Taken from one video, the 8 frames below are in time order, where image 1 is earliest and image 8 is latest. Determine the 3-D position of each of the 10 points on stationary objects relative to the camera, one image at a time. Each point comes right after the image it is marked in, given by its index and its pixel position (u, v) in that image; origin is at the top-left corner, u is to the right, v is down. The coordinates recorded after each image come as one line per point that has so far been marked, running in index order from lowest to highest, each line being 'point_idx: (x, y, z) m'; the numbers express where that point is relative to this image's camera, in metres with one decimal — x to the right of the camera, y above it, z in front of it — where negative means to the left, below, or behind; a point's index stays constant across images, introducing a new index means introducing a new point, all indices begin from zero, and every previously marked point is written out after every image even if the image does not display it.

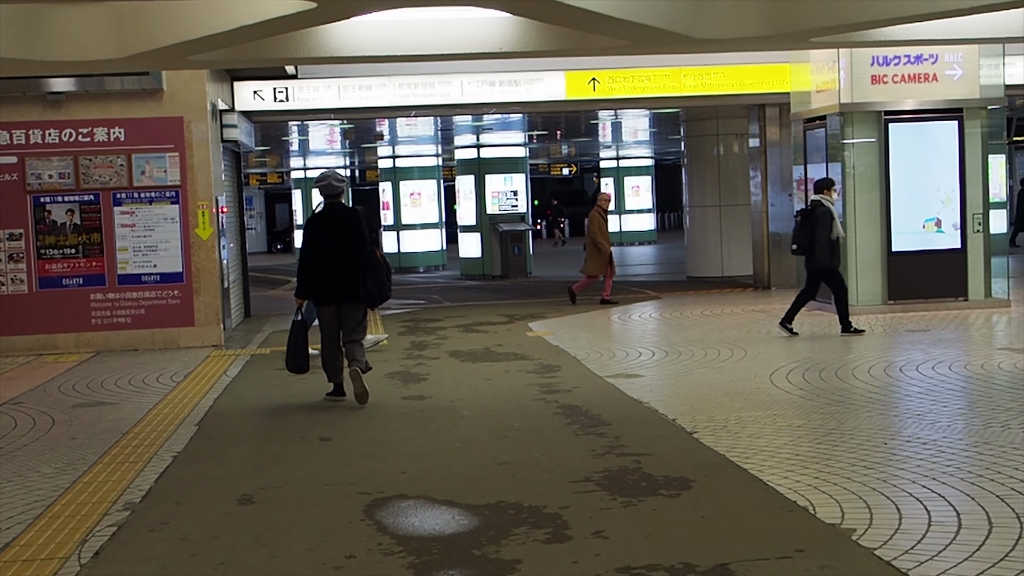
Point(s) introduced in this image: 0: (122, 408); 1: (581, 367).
0: (-2.2, -0.7, +8.7) m
1: (+0.4, -0.5, +9.8) m
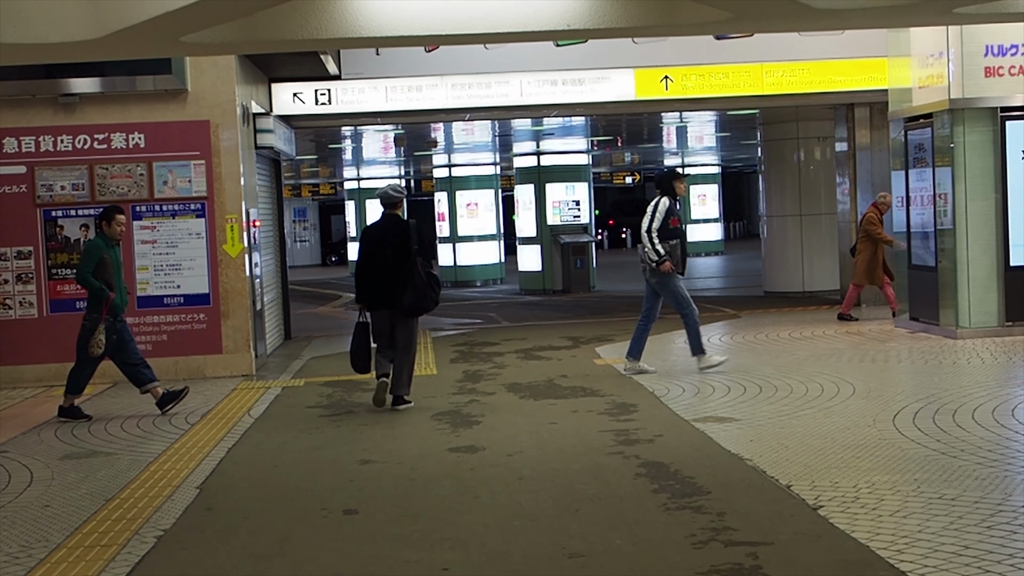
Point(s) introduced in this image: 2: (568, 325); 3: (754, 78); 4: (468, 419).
0: (-1.9, -0.8, +7.4) m
1: (+0.8, -0.7, +8.4) m
2: (+0.6, -0.4, +15.2) m
3: (+2.3, +2.0, +14.3) m
4: (-0.2, -0.7, +8.4) m
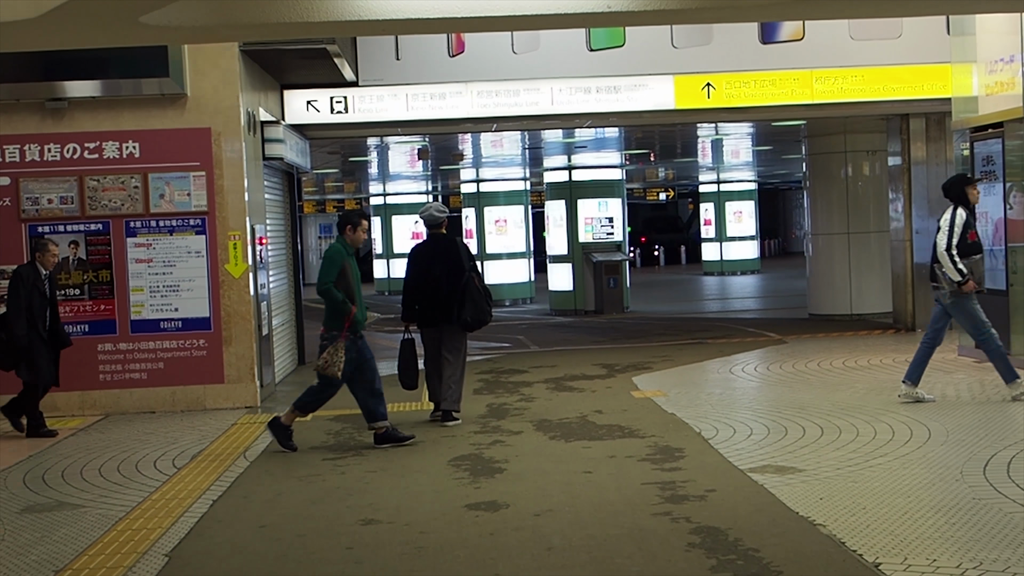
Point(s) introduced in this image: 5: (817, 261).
0: (-1.8, -0.9, +6.3) m
1: (+1.0, -0.8, +7.3) m
2: (+0.8, -0.6, +14.2) m
3: (+2.5, +1.7, +13.3) m
4: (-0.1, -0.8, +7.3) m
5: (+3.5, +0.3, +17.8) m
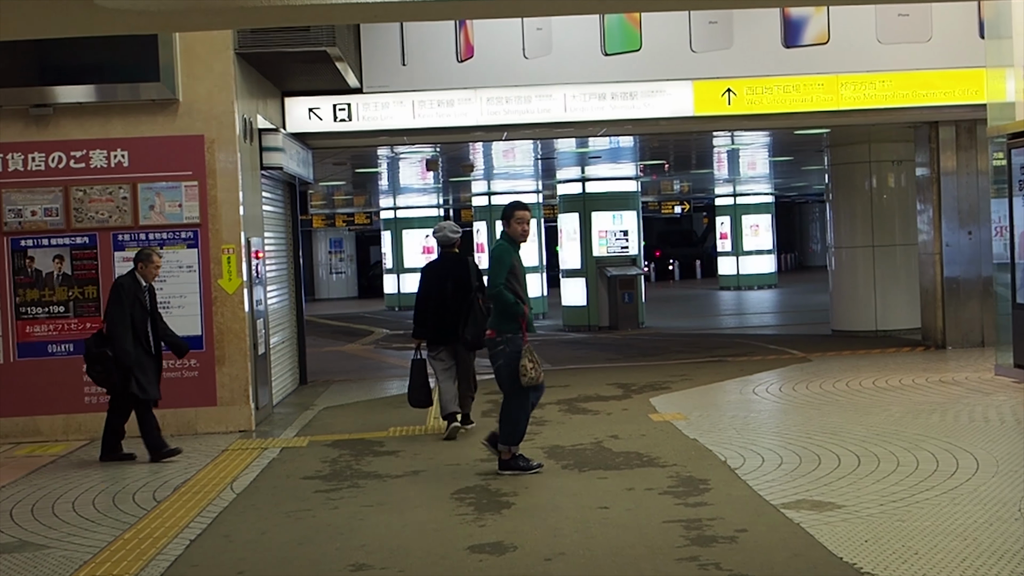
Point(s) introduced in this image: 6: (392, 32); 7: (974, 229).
0: (-1.7, -1.0, +5.7) m
1: (+1.0, -0.9, +6.7) m
2: (+0.9, -0.7, +13.6) m
3: (+2.6, +1.6, +12.7) m
4: (-0.1, -0.9, +6.7) m
5: (+3.7, +0.1, +17.1) m
6: (-1.0, +2.1, +12.3) m
7: (+4.3, +0.5, +14.2) m
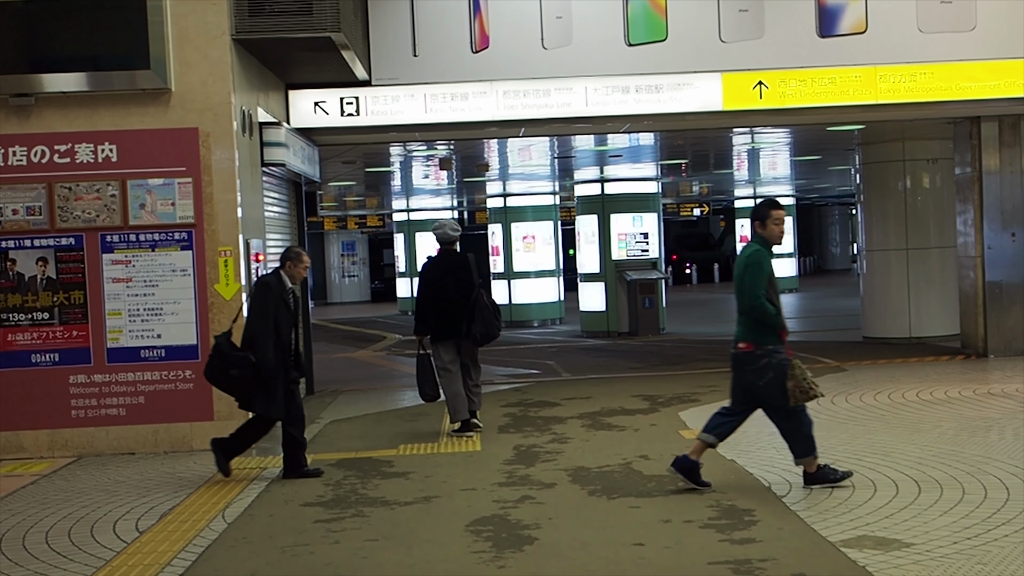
0: (-1.7, -1.0, +5.0) m
1: (+1.1, -0.9, +5.9) m
2: (+1.1, -0.8, +12.8) m
3: (+2.8, +1.6, +11.9) m
4: (0.0, -1.0, +6.0) m
5: (+3.9, +0.1, +16.4) m
6: (-0.8, +2.0, +11.6) m
7: (+4.4, +0.5, +13.4) m
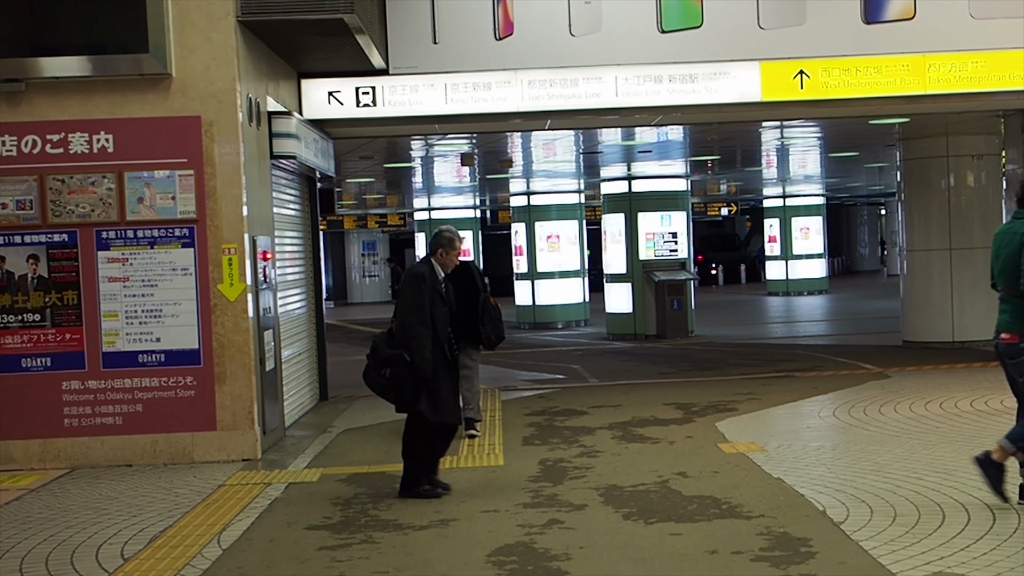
0: (-1.6, -1.0, +4.4) m
1: (+1.2, -0.9, +5.2) m
2: (+1.3, -0.8, +12.1) m
3: (+2.9, +1.6, +11.2) m
4: (+0.1, -1.0, +5.3) m
5: (+4.1, +0.1, +15.7) m
6: (-0.6, +2.0, +11.0) m
7: (+4.6, +0.5, +12.7) m
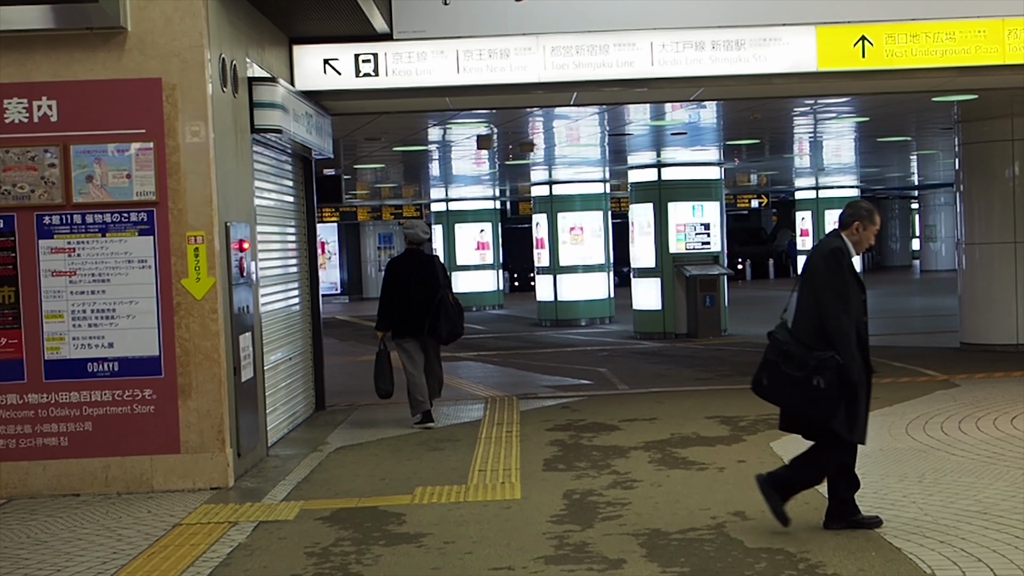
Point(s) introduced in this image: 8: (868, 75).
0: (-1.6, -1.0, +3.0) m
1: (+1.2, -0.9, +3.9) m
2: (+1.4, -0.7, +10.8) m
3: (+3.1, +1.6, +9.8) m
4: (+0.2, -1.0, +3.9) m
5: (+4.3, +0.1, +14.2) m
6: (-0.5, +2.0, +9.6) m
7: (+4.8, +0.5, +11.3) m
8: (+2.3, +1.4, +9.9) m
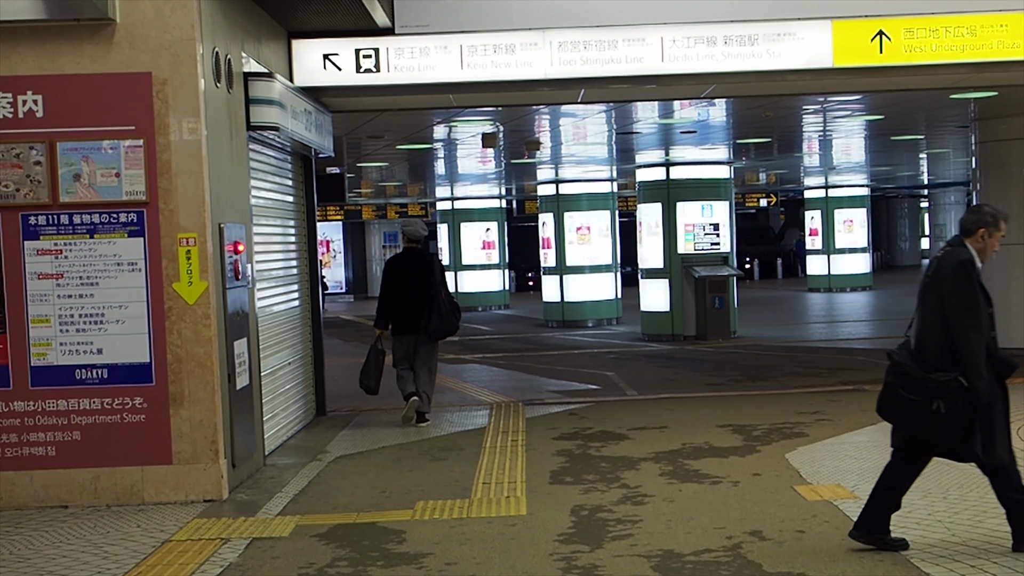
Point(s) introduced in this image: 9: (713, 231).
0: (-1.5, -1.1, +2.7) m
1: (+1.2, -0.9, +3.6) m
2: (+1.4, -0.8, +10.4) m
3: (+3.1, +1.6, +9.5) m
4: (+0.2, -1.0, +3.6) m
5: (+4.3, +0.1, +13.9) m
6: (-0.5, +2.0, +9.3) m
7: (+4.8, +0.5, +11.0) m
8: (+2.3, +1.4, +9.6) m
9: (+2.3, +0.7, +17.7) m
